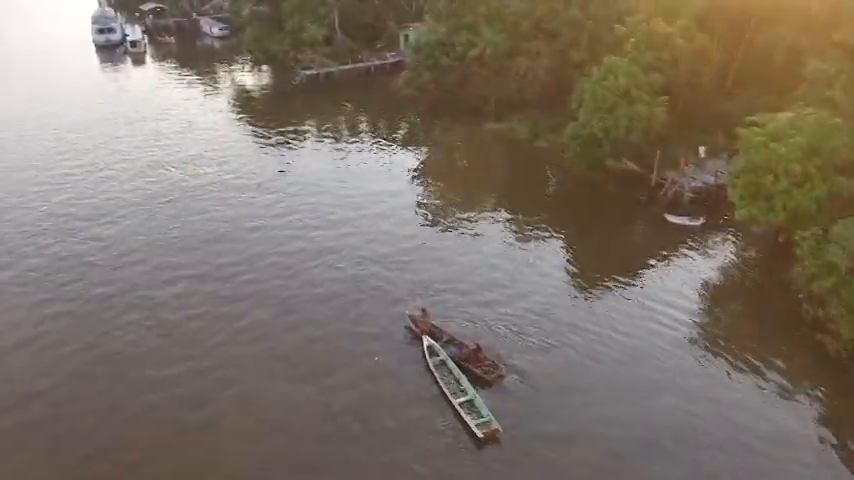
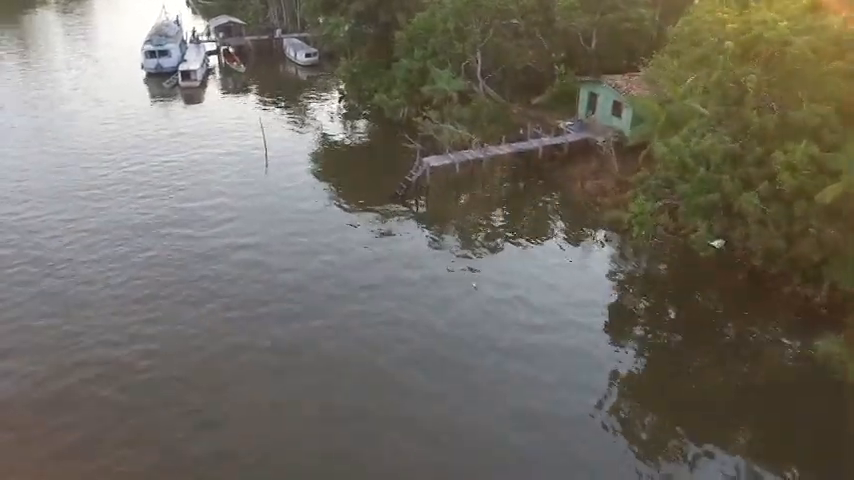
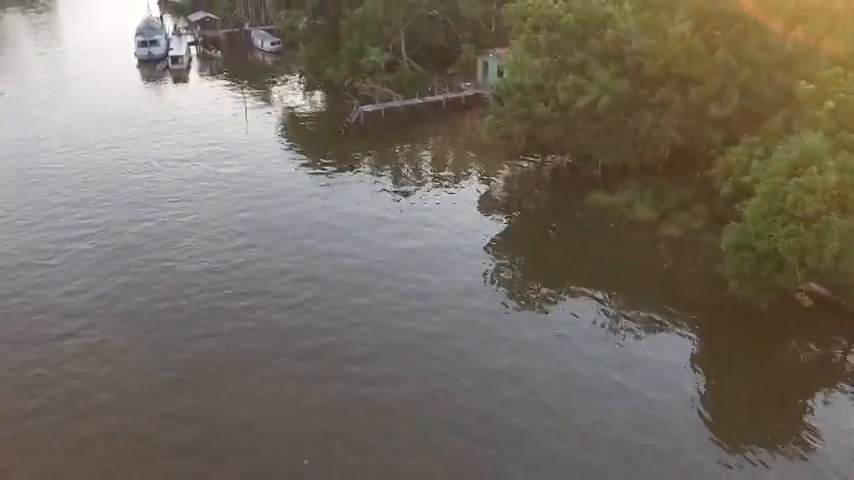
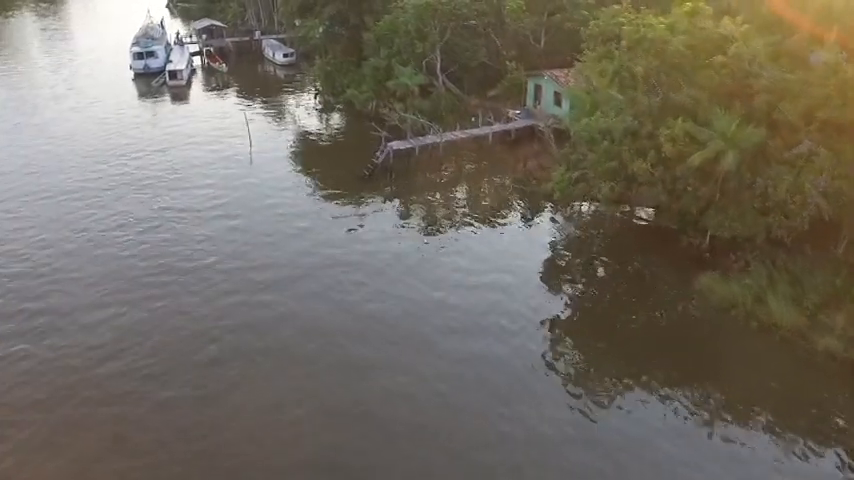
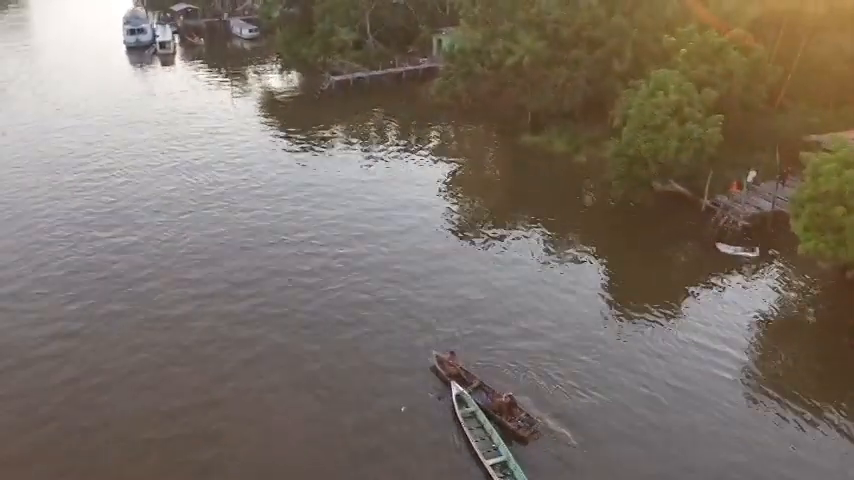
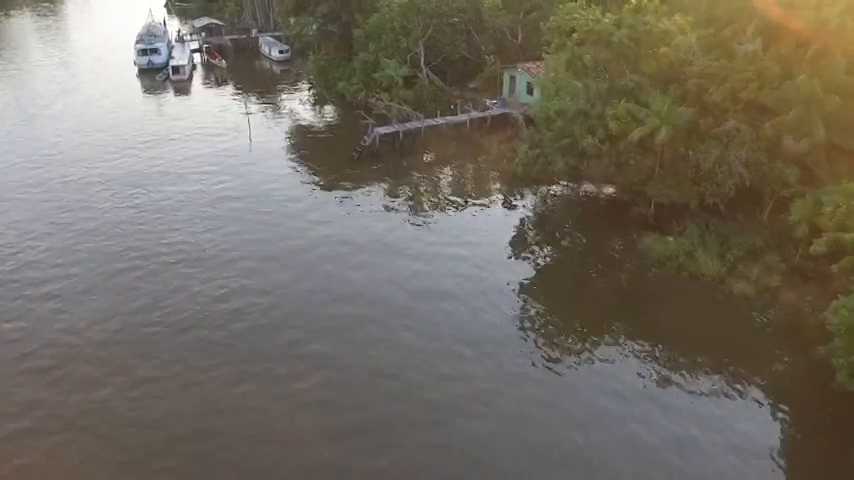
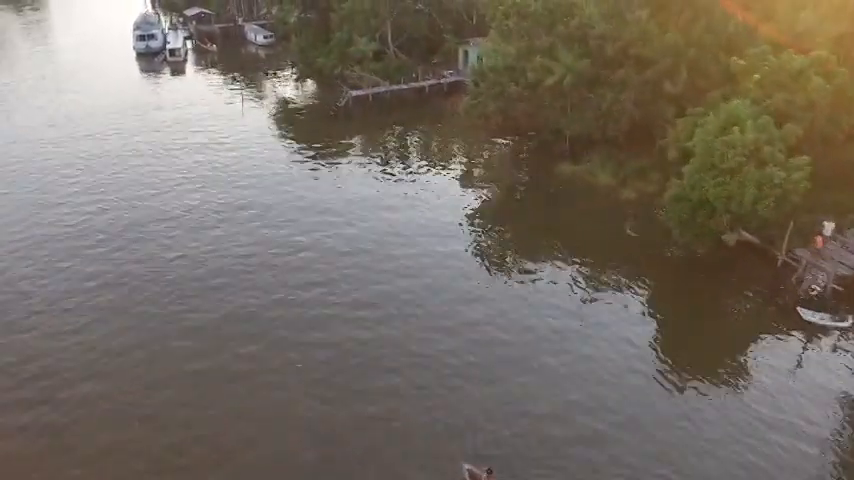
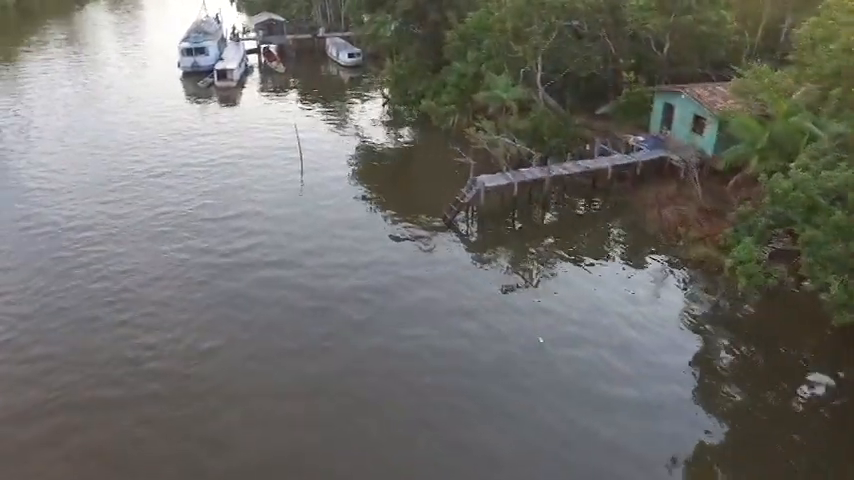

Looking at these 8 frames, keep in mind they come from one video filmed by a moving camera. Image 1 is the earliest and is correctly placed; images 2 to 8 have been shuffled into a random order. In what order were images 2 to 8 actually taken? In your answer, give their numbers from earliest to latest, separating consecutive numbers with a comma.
5, 7, 3, 6, 4, 2, 8
